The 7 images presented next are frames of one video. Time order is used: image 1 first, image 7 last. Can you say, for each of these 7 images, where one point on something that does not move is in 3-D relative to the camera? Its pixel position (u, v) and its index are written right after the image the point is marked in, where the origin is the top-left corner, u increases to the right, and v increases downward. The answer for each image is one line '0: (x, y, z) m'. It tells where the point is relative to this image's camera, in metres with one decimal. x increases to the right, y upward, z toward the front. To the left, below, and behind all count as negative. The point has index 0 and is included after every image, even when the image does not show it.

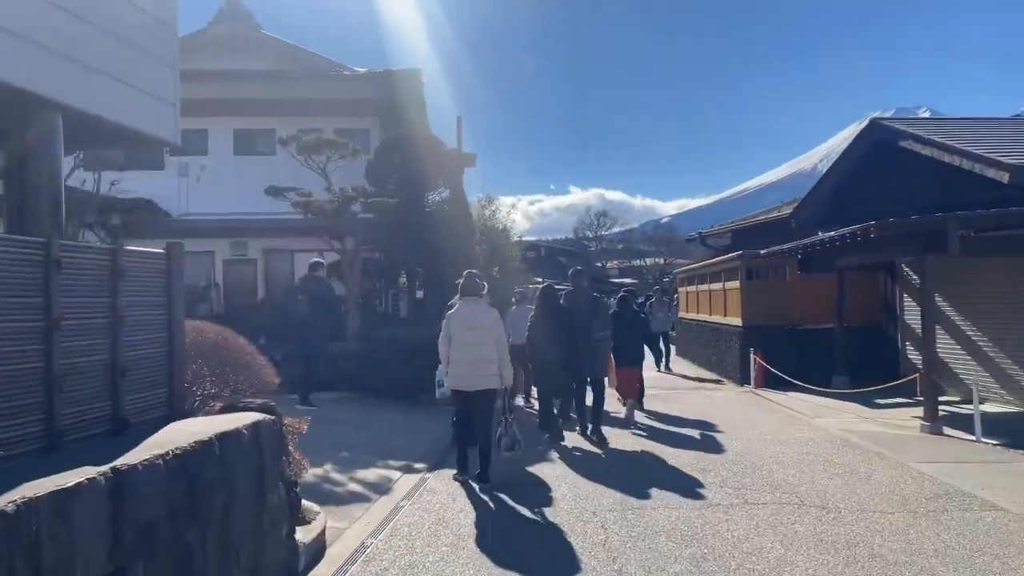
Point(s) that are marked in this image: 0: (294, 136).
0: (-5.1, +3.5, +18.3) m
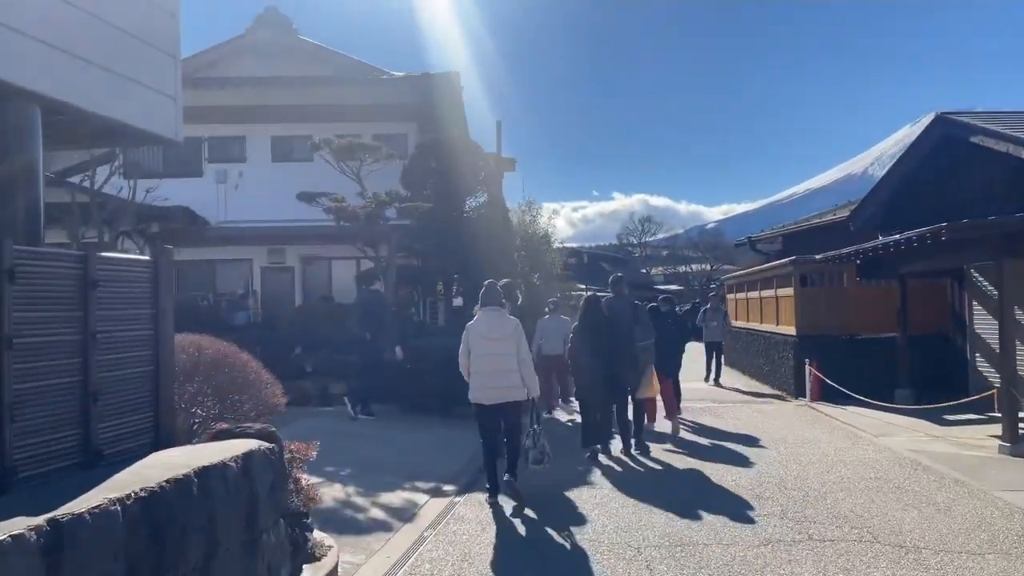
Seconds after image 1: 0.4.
0: (-4.2, +3.4, +17.8) m
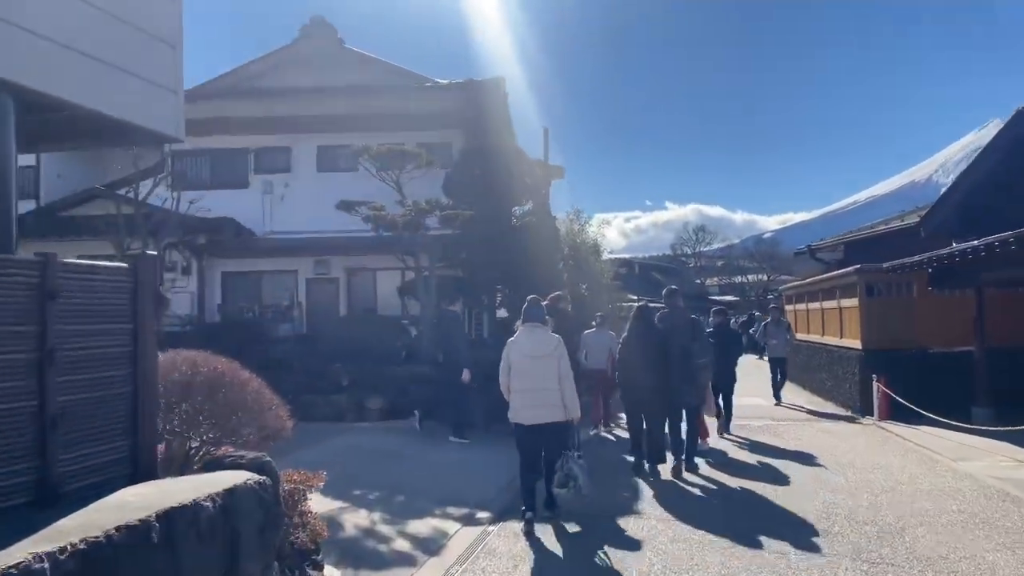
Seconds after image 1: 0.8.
0: (-3.2, +3.1, +17.4) m
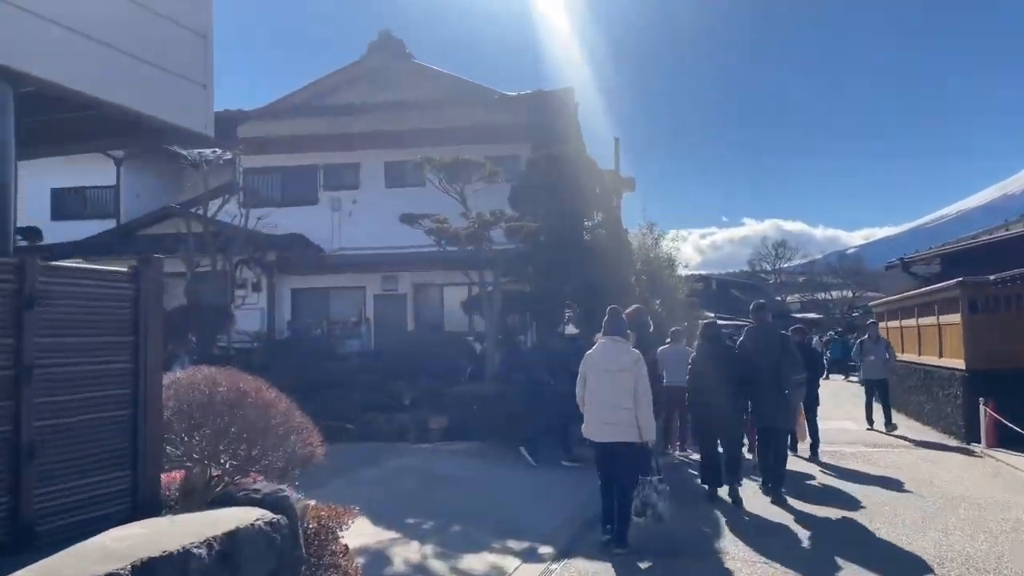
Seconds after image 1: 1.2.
0: (-1.7, +2.8, +17.0) m
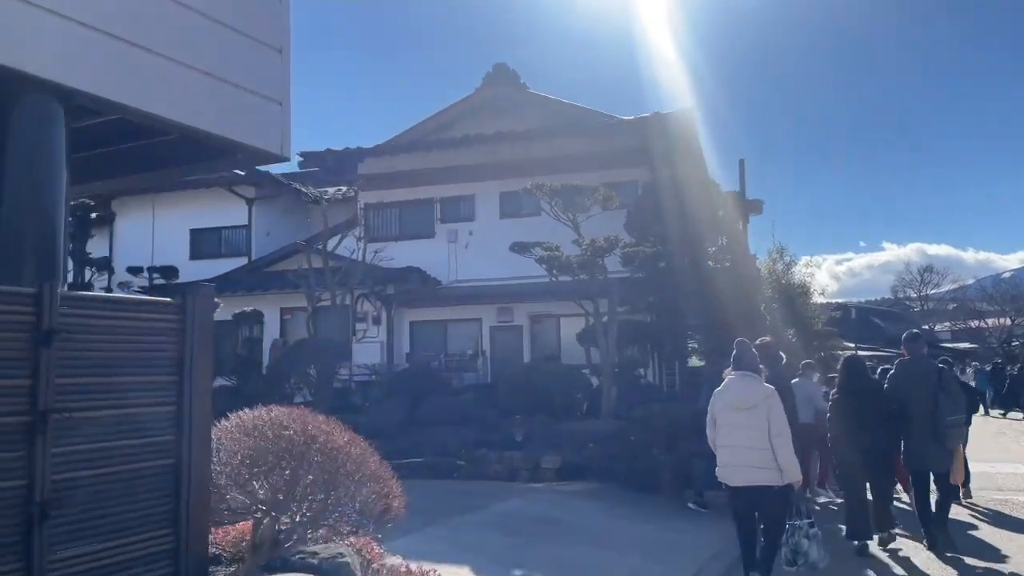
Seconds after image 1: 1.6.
0: (+0.7, +2.1, +16.5) m
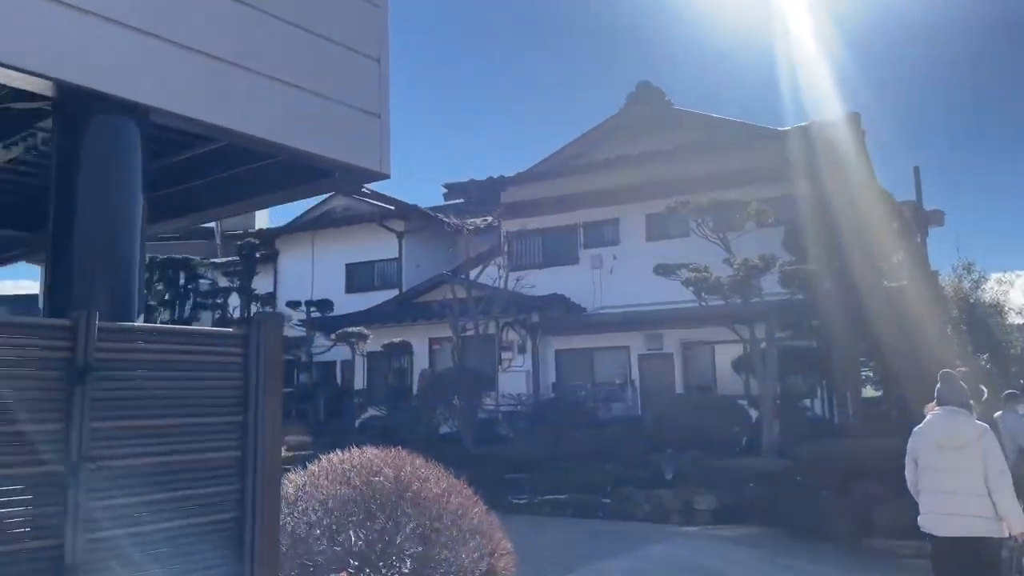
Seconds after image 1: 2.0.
0: (+3.5, +1.6, +15.6) m
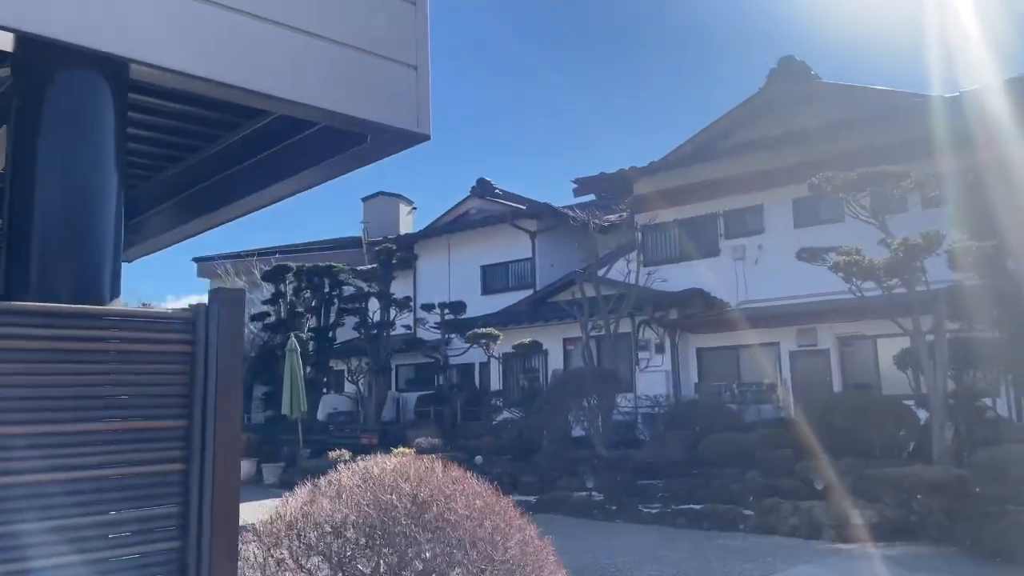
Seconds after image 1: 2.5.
0: (+5.7, +1.9, +13.9) m
